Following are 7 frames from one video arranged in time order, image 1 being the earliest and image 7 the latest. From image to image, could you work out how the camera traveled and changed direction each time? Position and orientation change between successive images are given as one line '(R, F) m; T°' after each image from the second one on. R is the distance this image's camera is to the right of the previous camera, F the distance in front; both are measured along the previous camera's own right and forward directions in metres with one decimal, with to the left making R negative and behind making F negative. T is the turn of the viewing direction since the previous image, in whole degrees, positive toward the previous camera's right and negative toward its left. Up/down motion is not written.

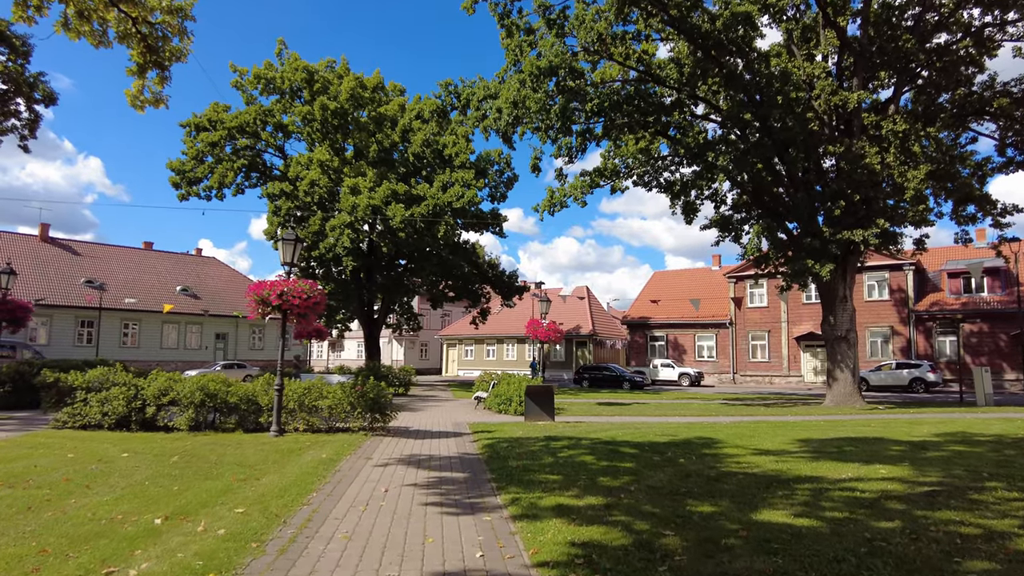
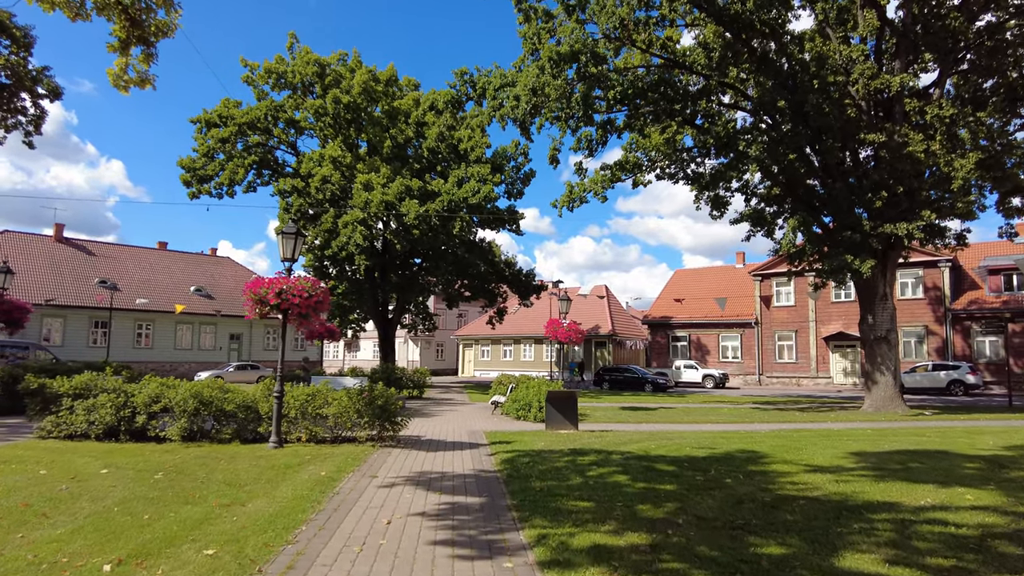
(-0.1, +1.0) m; -1°
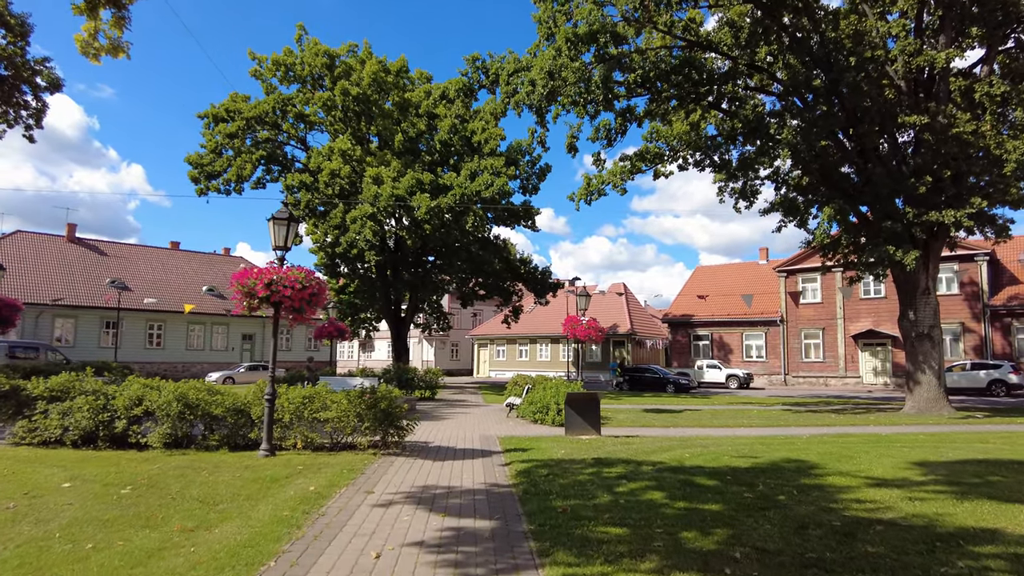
(0.0, +1.0) m; -1°
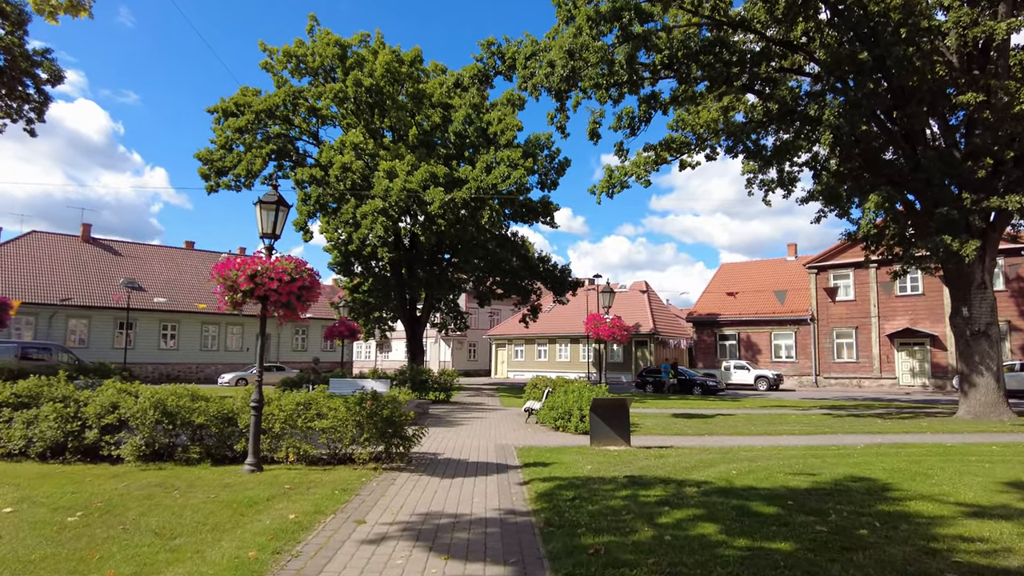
(0.0, +1.1) m; -2°
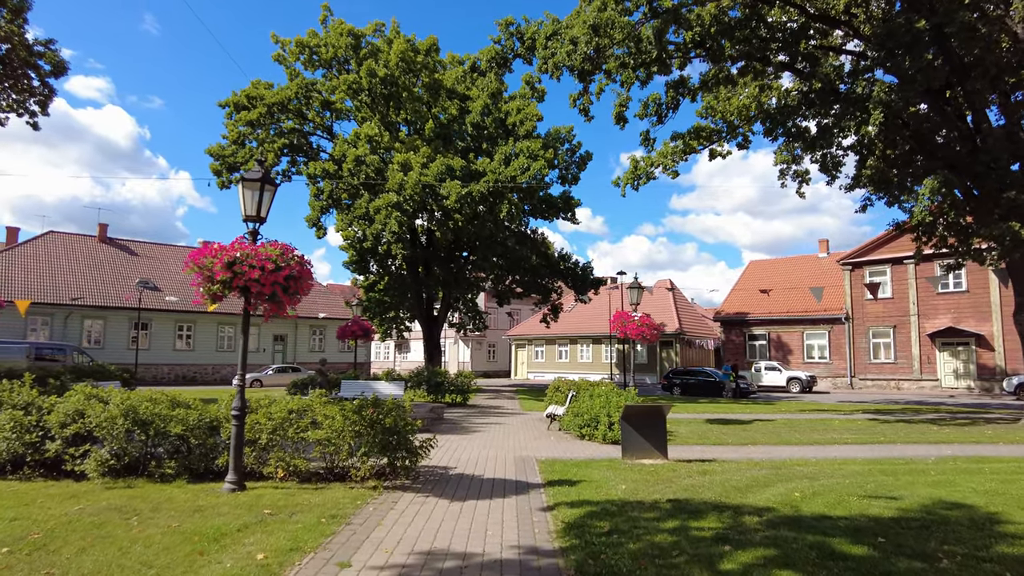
(0.0, +1.1) m; -2°
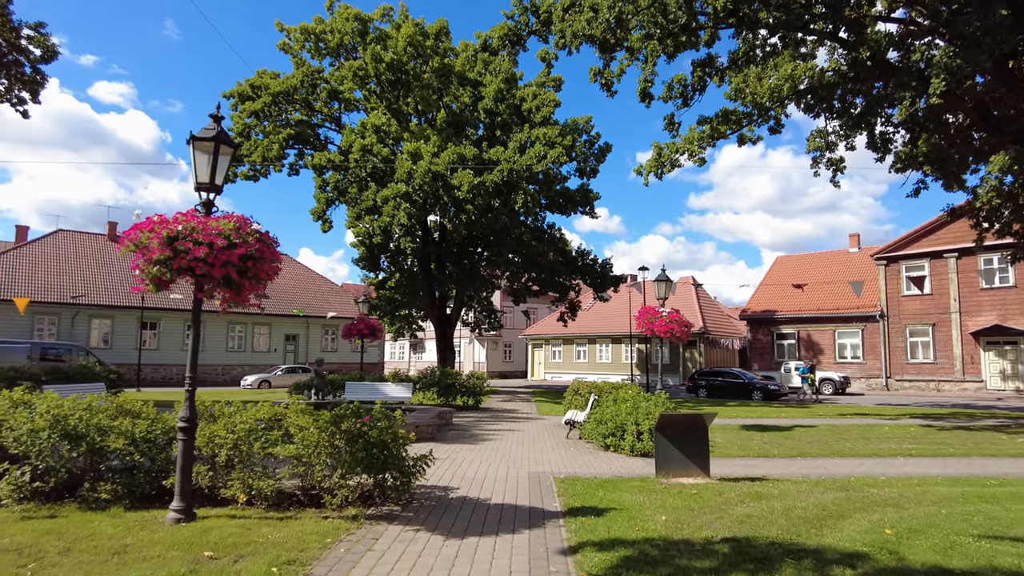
(0.0, +1.3) m; -1°
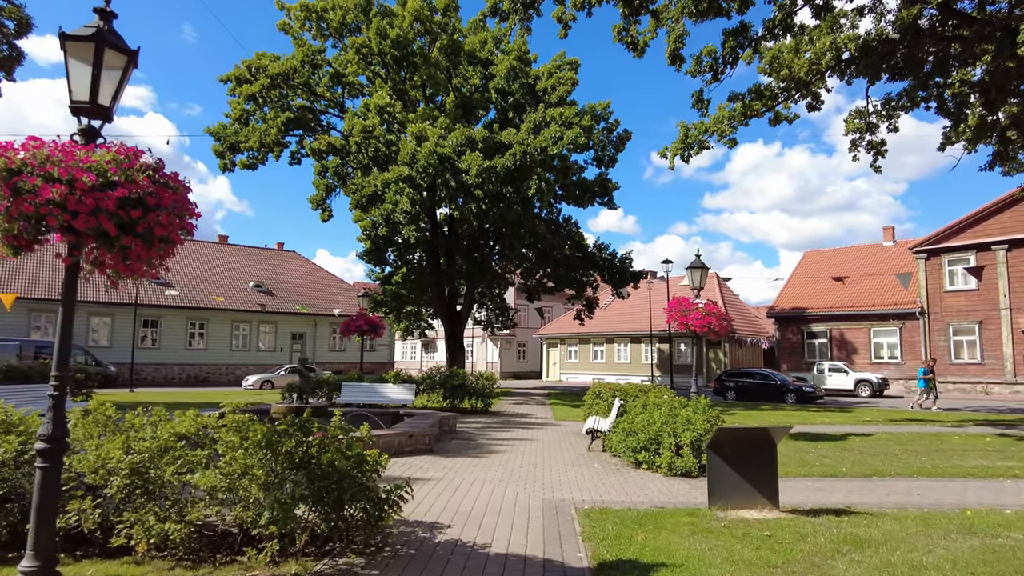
(0.0, +1.7) m; -1°
